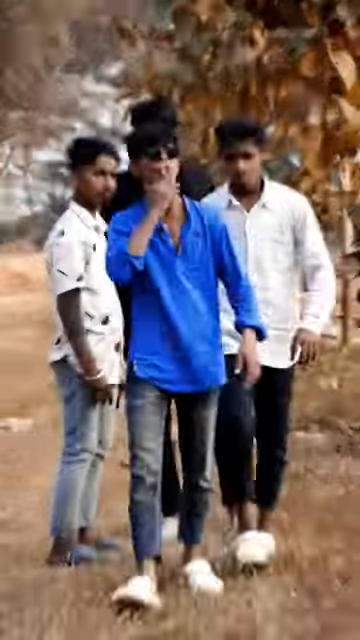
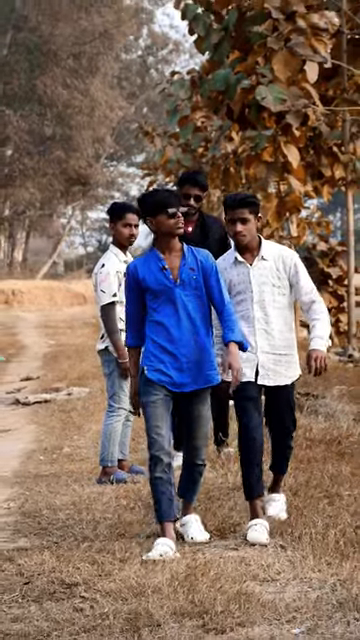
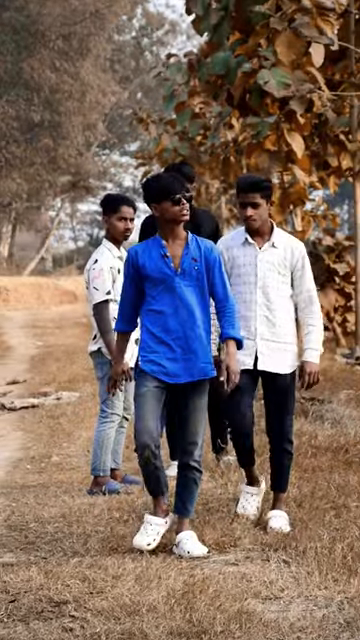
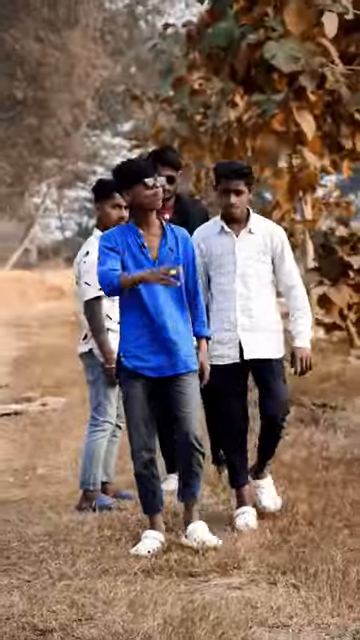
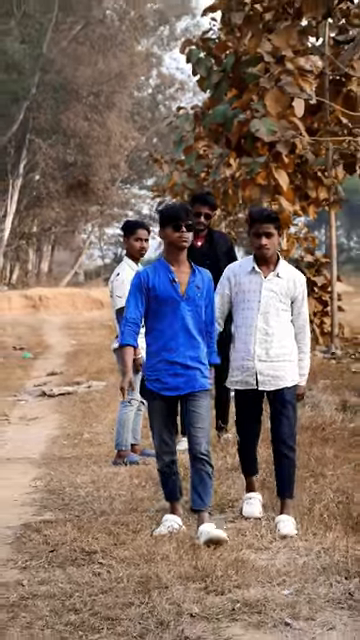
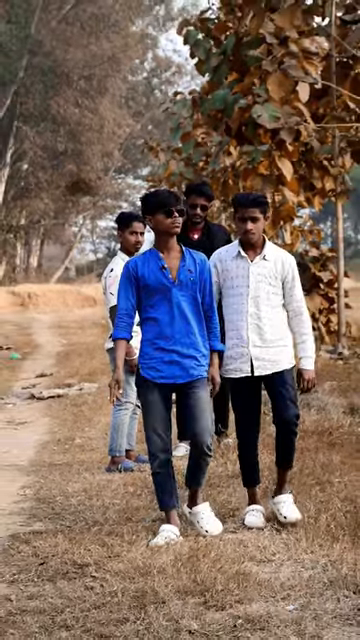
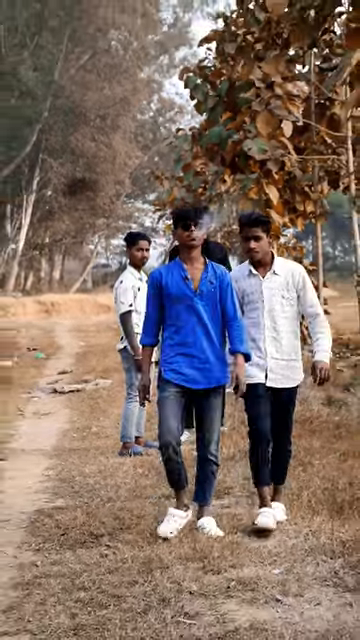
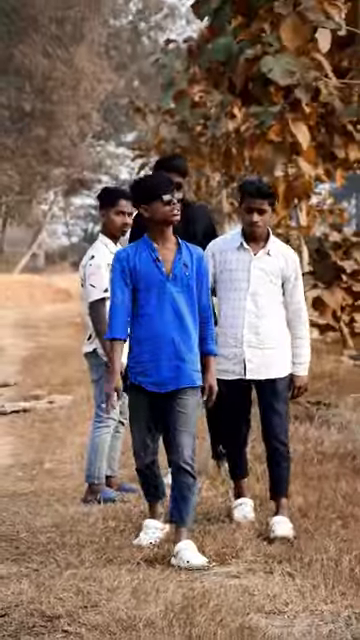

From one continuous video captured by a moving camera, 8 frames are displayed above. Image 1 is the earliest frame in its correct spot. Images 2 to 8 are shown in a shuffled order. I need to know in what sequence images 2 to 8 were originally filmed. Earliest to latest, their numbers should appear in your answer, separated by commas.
4, 8, 3, 2, 6, 5, 7
